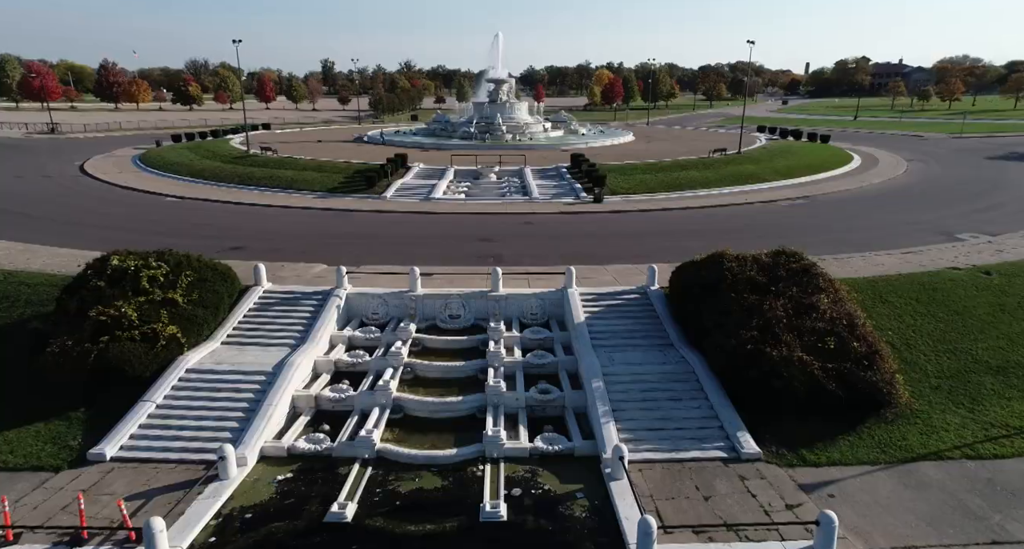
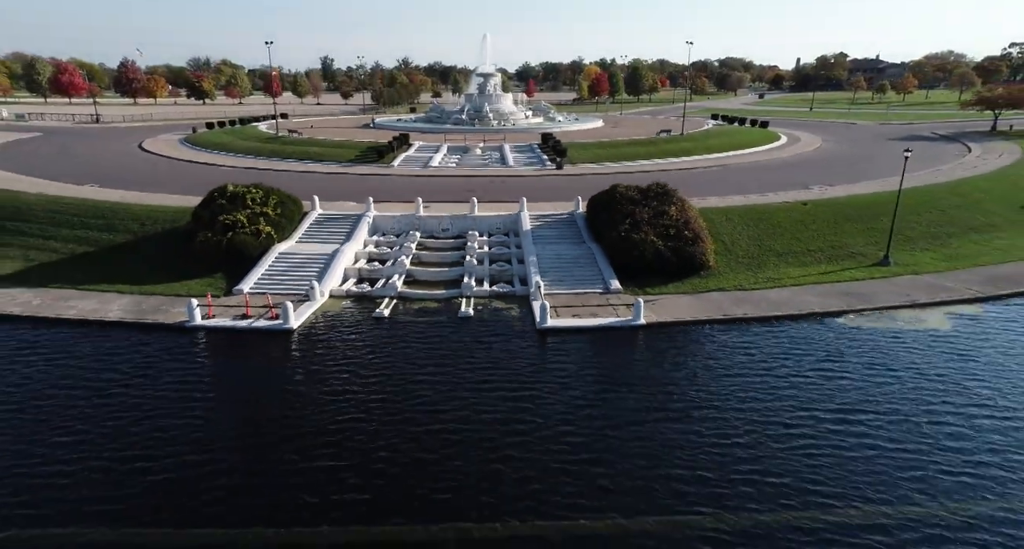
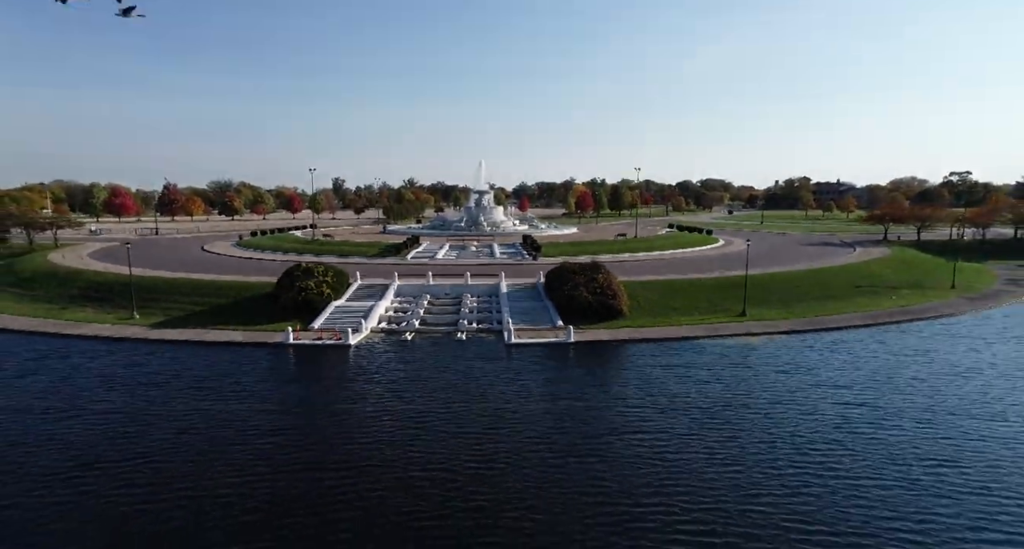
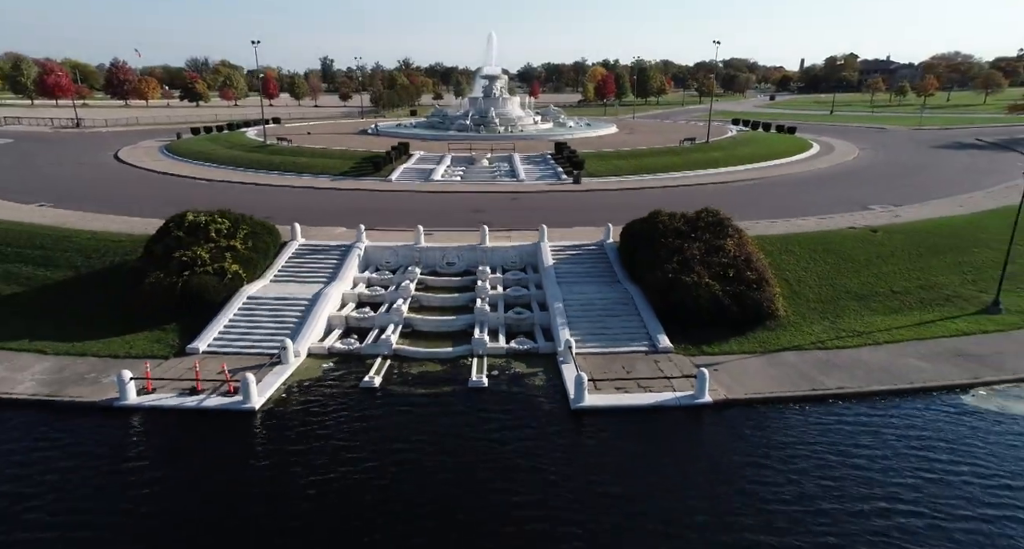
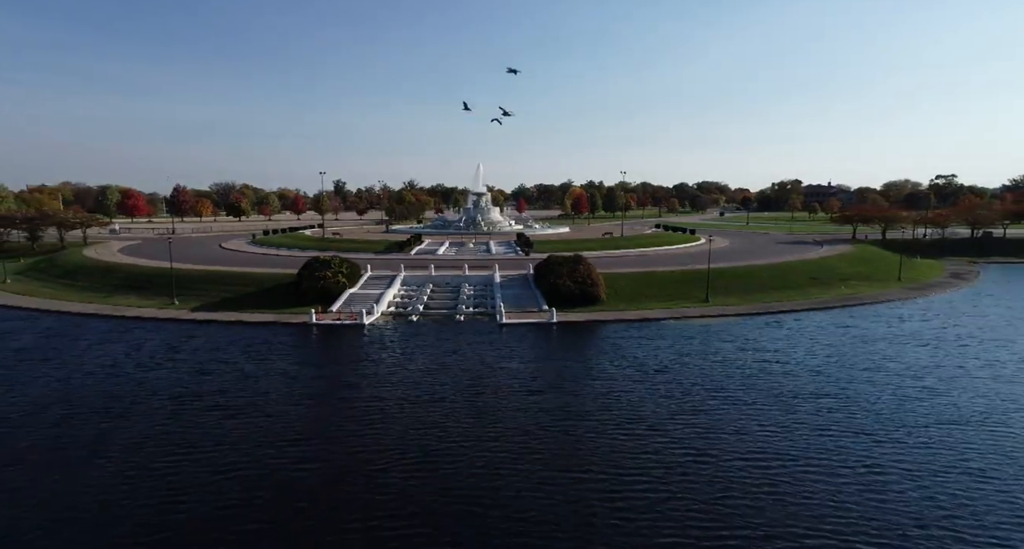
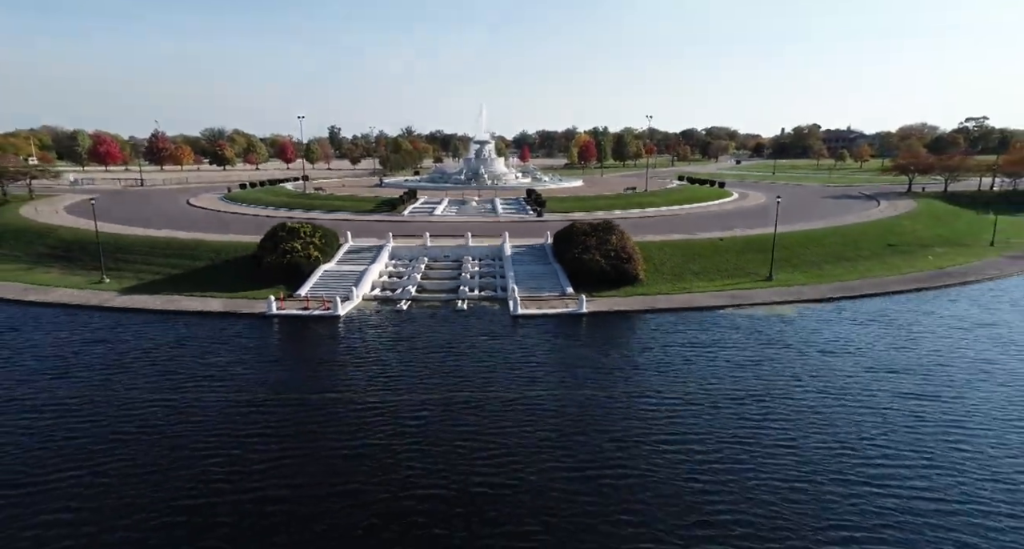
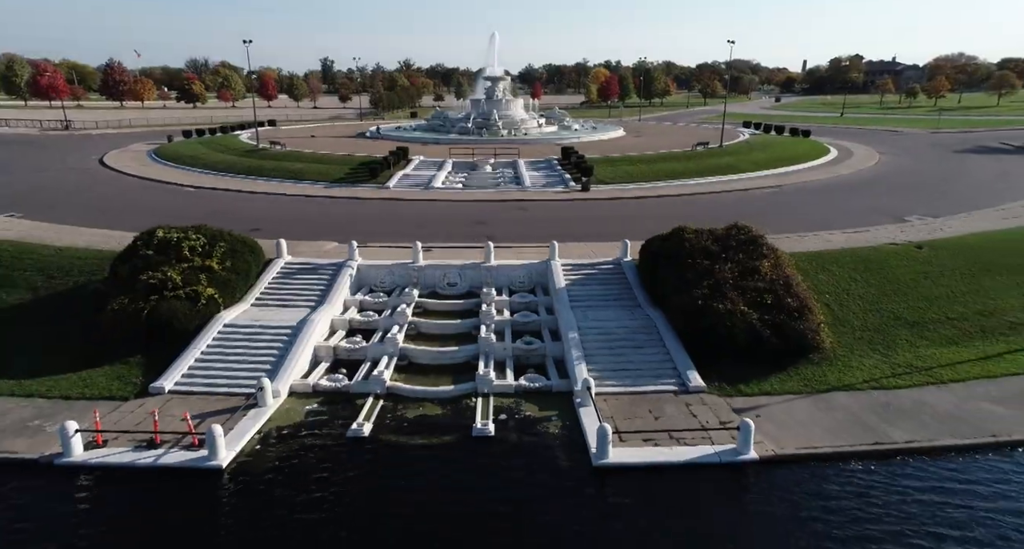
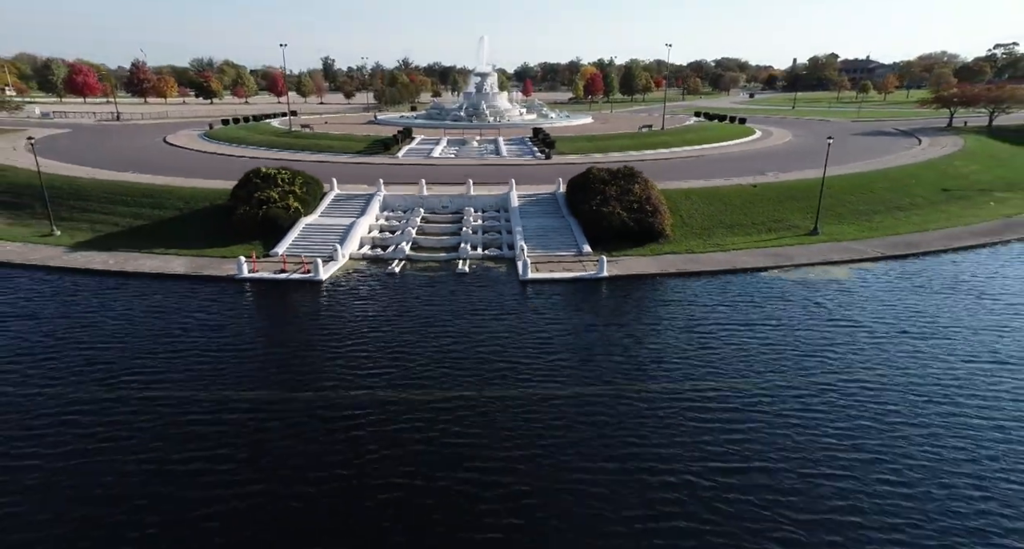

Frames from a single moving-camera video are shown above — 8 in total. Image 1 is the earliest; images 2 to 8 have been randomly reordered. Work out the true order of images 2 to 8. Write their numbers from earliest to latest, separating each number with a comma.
7, 4, 2, 8, 6, 3, 5
